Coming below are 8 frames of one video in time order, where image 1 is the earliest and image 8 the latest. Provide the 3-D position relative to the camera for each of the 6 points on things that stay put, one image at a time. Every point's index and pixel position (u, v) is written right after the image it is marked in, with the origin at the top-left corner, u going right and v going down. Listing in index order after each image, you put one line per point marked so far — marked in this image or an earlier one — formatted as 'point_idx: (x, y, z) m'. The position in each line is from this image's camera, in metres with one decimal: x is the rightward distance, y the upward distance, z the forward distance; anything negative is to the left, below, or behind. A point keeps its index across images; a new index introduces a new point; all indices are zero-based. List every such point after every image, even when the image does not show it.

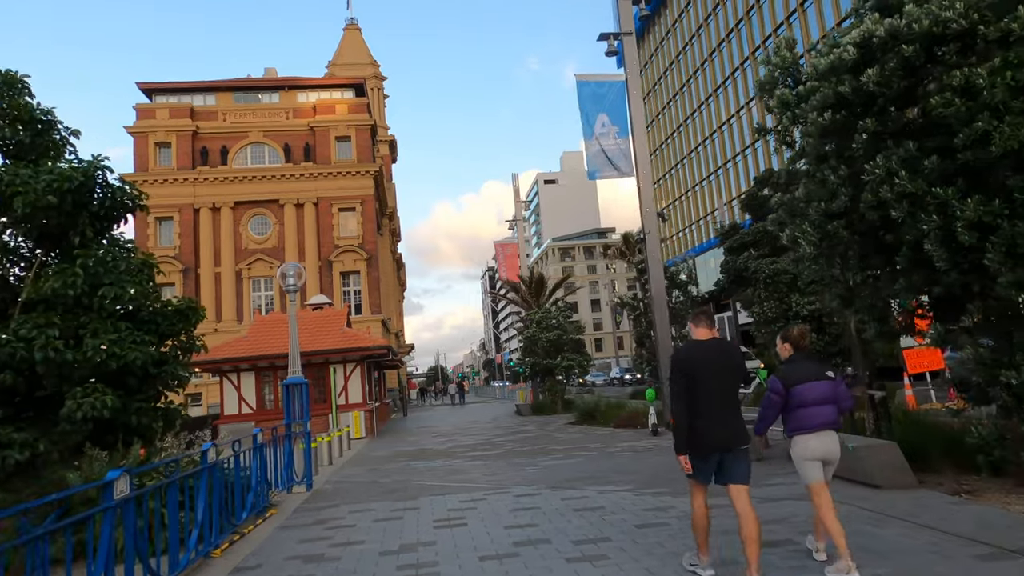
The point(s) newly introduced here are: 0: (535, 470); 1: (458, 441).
0: (+0.4, -2.8, +10.2) m
1: (-1.4, -3.8, +16.4) m
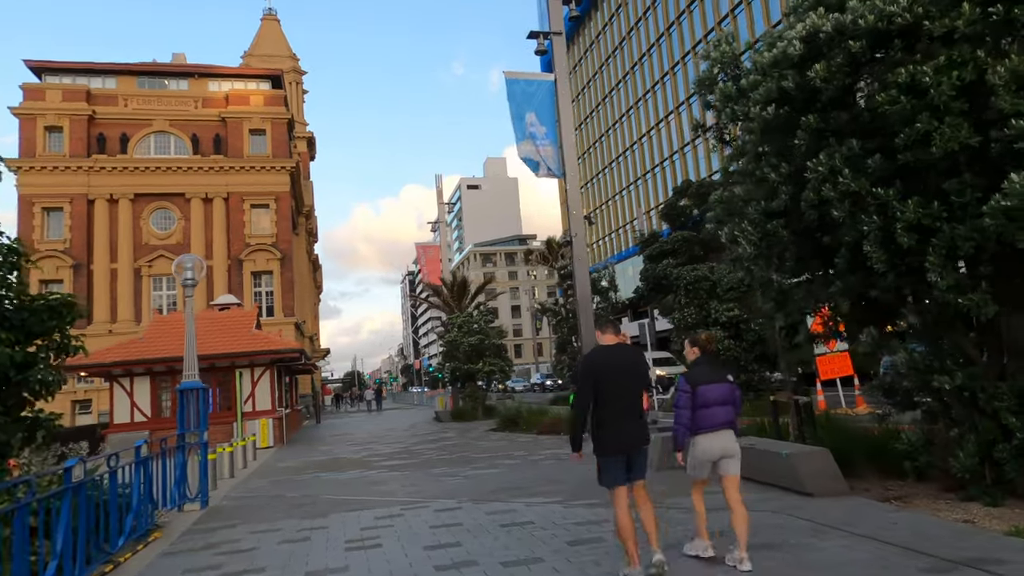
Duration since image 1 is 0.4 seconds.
0: (-0.8, -2.8, +9.6) m
1: (-3.3, -3.9, +15.5) m
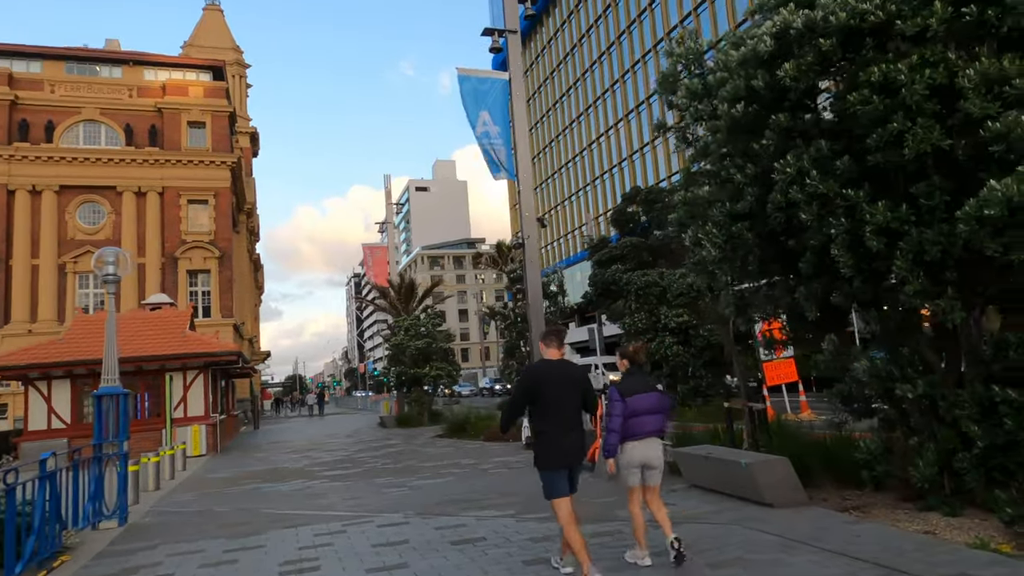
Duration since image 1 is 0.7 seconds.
0: (-1.5, -2.8, +9.1) m
1: (-4.5, -3.9, +14.8) m
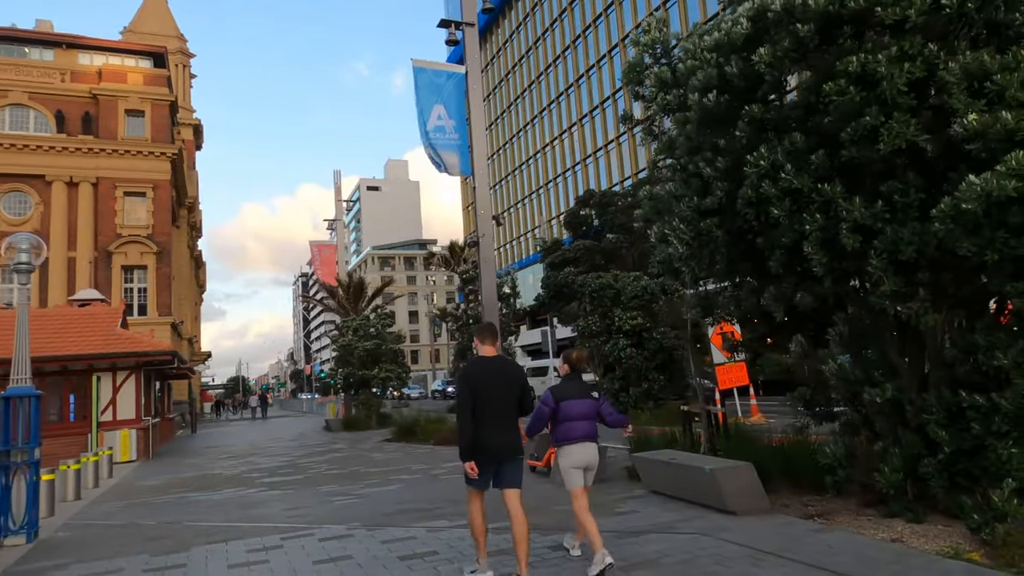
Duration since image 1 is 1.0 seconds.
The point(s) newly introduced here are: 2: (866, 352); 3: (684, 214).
0: (-2.1, -2.8, +8.6) m
1: (-5.5, -3.8, +14.0) m
2: (+3.2, -0.6, +5.8) m
3: (+1.5, +0.7, +5.9) m
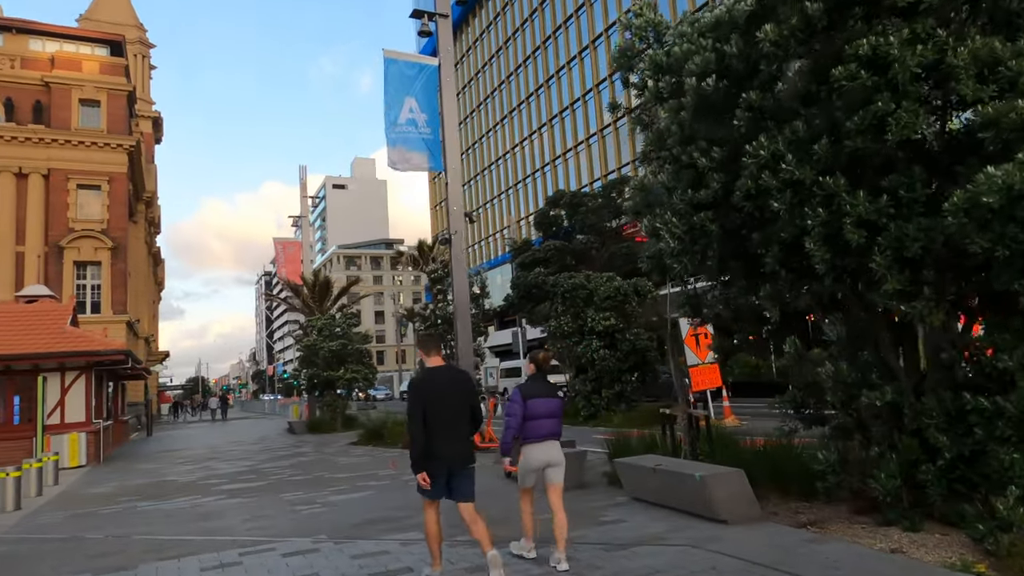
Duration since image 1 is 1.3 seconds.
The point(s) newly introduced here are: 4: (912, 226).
0: (-2.4, -2.7, +8.1) m
1: (-6.1, -3.7, +13.4) m
2: (+3.0, -0.6, +5.6) m
3: (+1.4, +0.7, +5.6) m
4: (+2.8, +0.4, +4.6) m
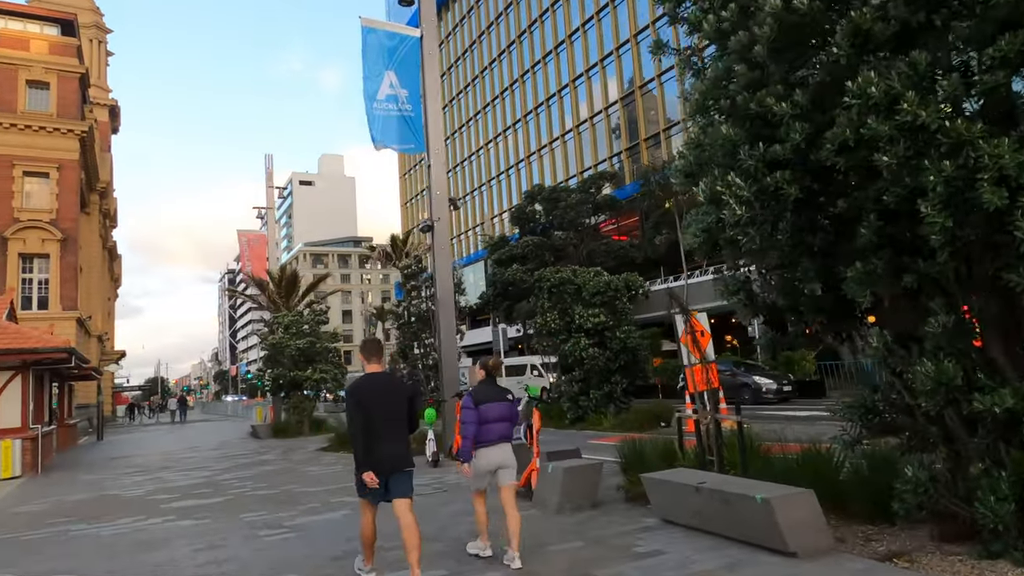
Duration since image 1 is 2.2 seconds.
0: (-2.4, -2.6, +6.8) m
1: (-6.3, -3.5, +11.9) m
2: (+3.2, -0.4, +4.6) m
3: (+1.6, +0.8, +4.5) m
4: (+3.0, +0.6, +3.6) m
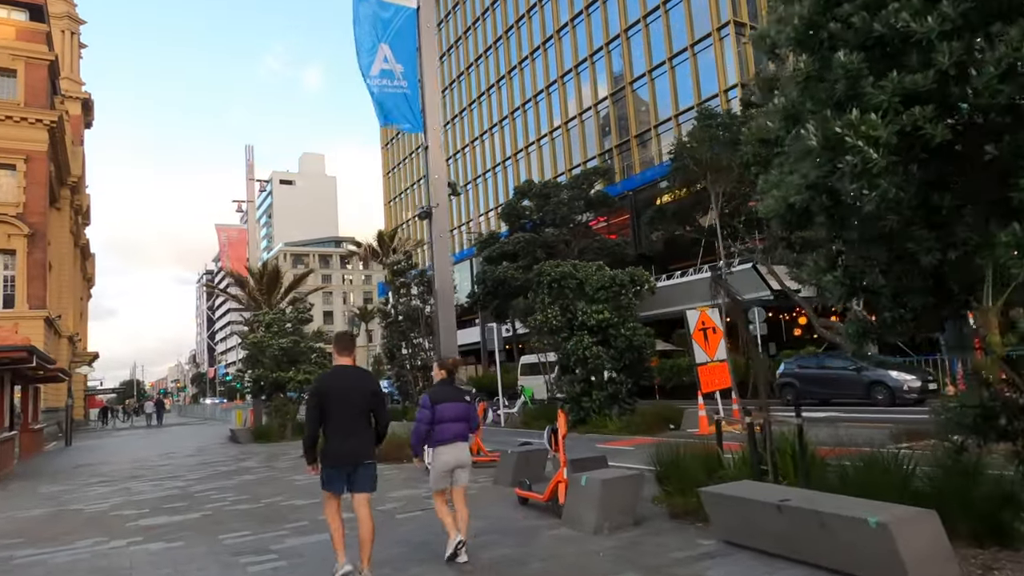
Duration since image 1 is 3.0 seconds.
0: (-2.1, -2.4, +5.7) m
1: (-6.2, -3.4, +10.7) m
2: (+3.5, -0.3, +3.7) m
3: (+1.9, +1.0, +3.5) m
4: (+3.4, +0.7, +2.6) m
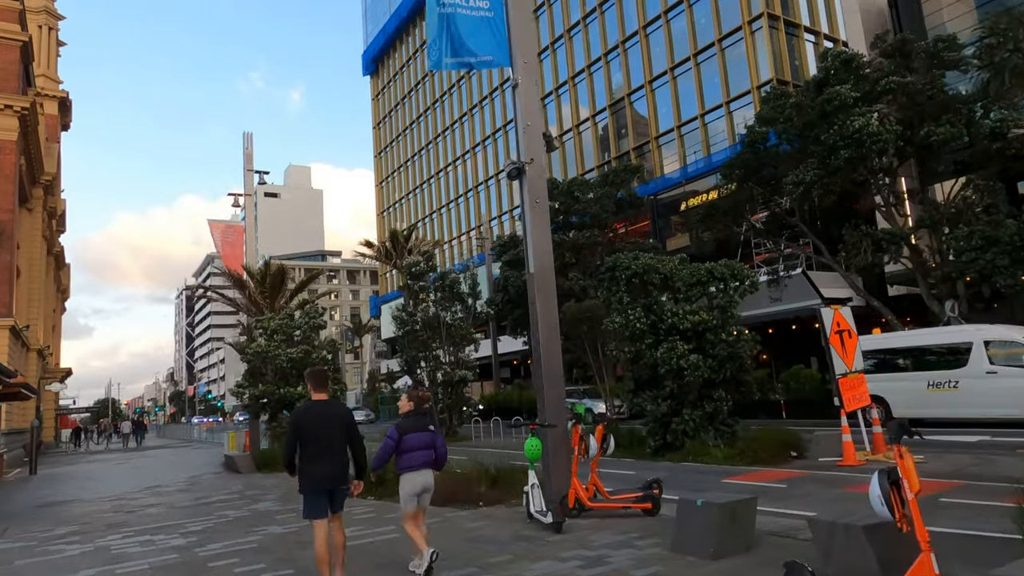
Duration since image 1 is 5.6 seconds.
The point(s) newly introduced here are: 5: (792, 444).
0: (-0.3, -2.0, +2.5) m
1: (-4.5, -3.1, +7.4) m
2: (+5.4, +0.2, +0.7) m
3: (+3.8, +1.5, +0.6) m
4: (+5.3, +1.2, -0.3) m
5: (+5.3, -2.9, +12.5) m
